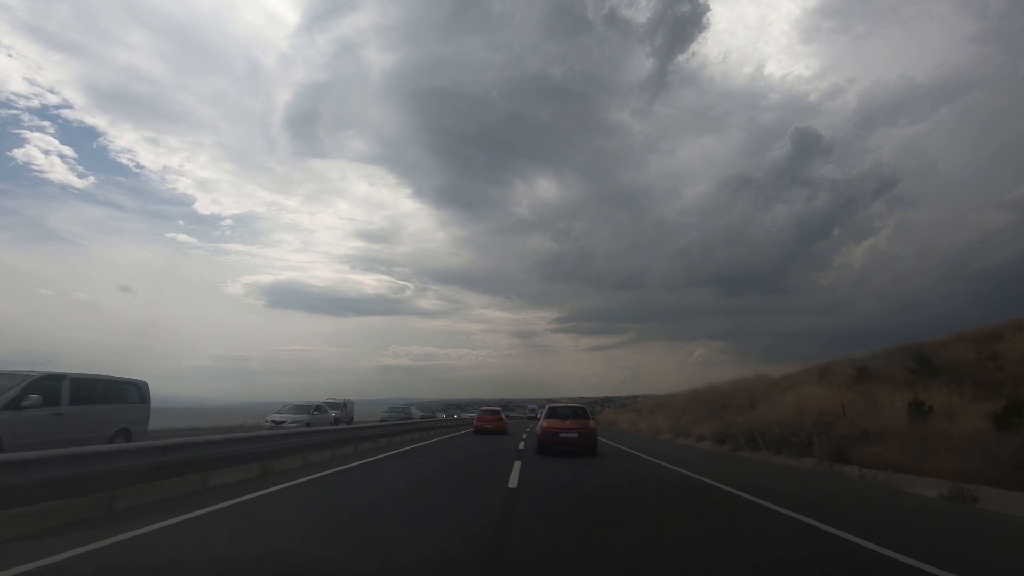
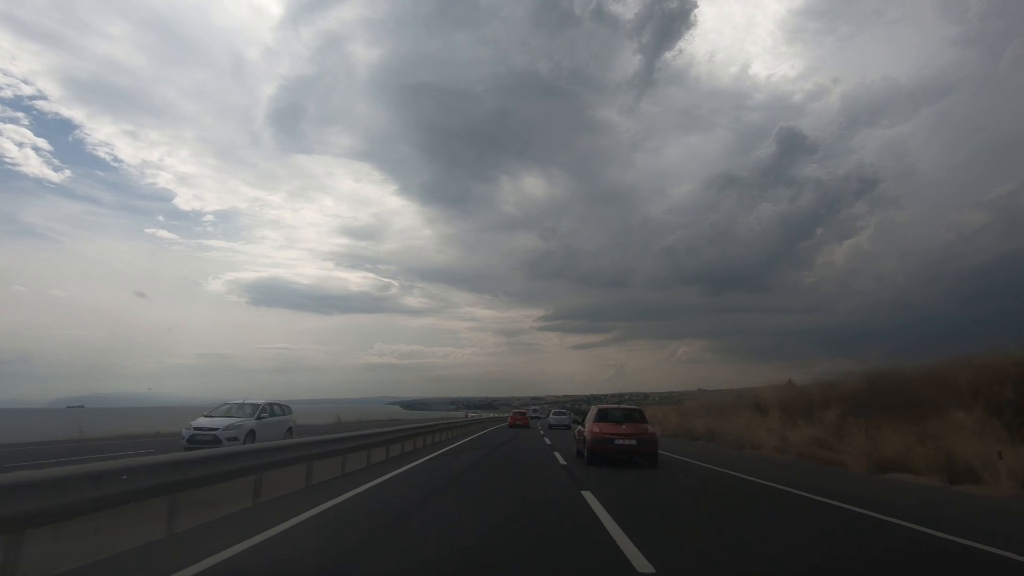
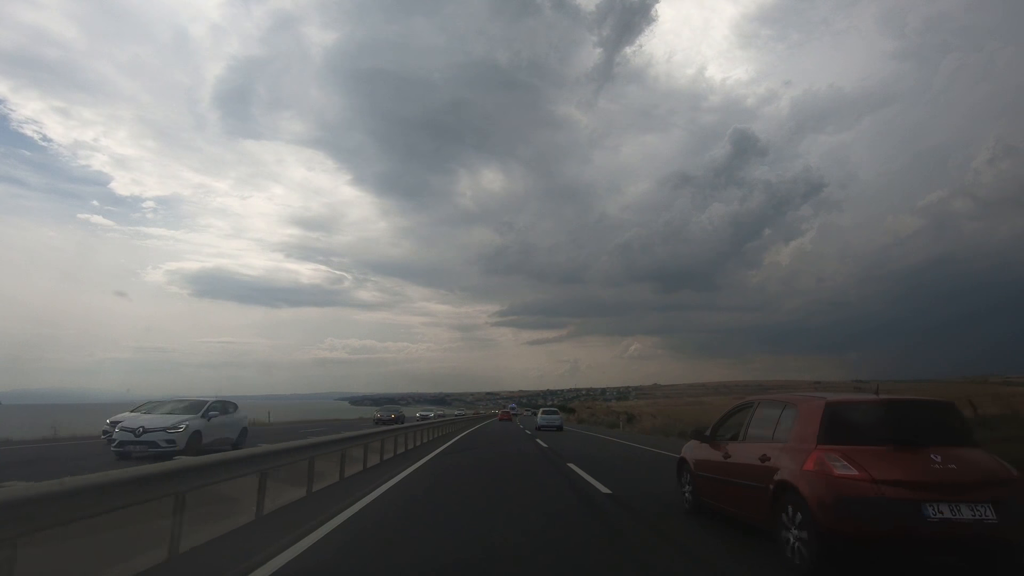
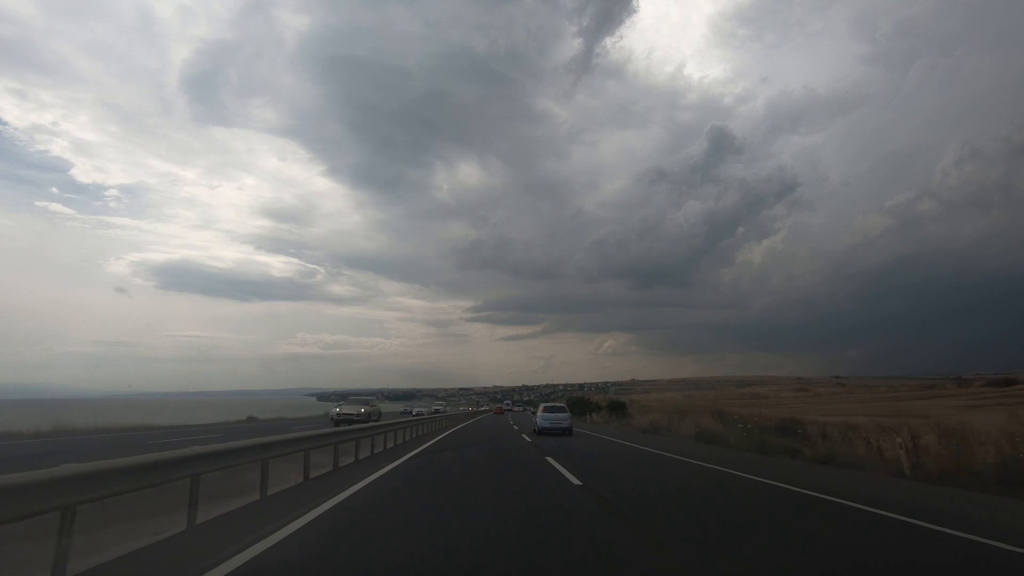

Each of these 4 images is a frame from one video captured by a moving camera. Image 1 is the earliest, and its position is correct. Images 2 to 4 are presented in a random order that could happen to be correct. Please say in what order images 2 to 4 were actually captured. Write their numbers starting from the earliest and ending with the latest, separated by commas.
2, 3, 4
